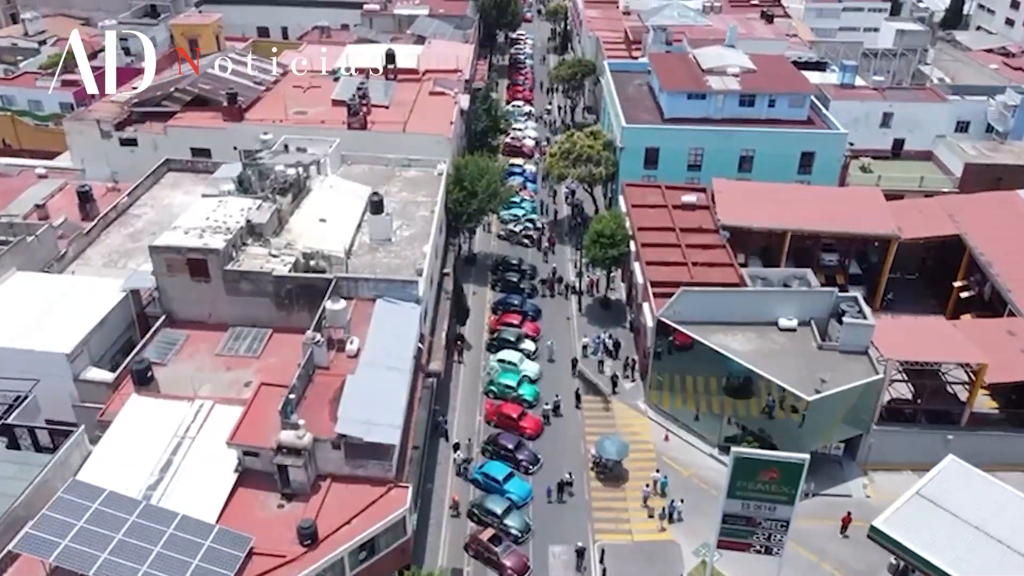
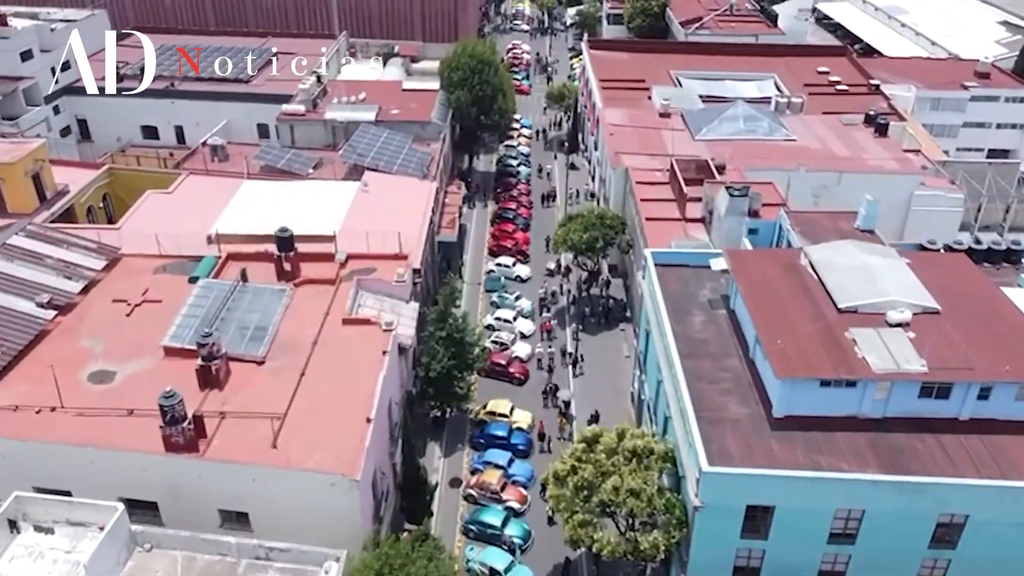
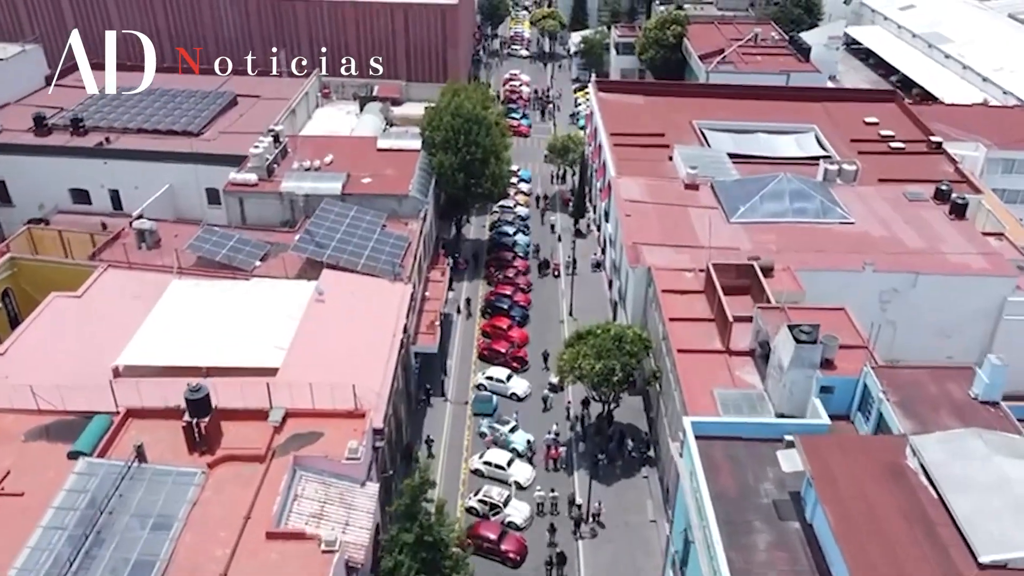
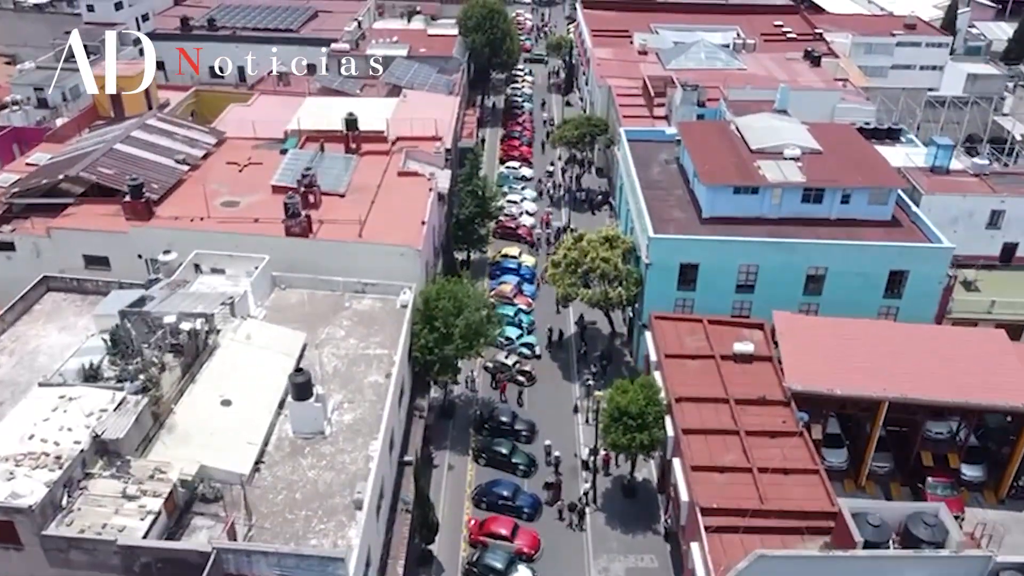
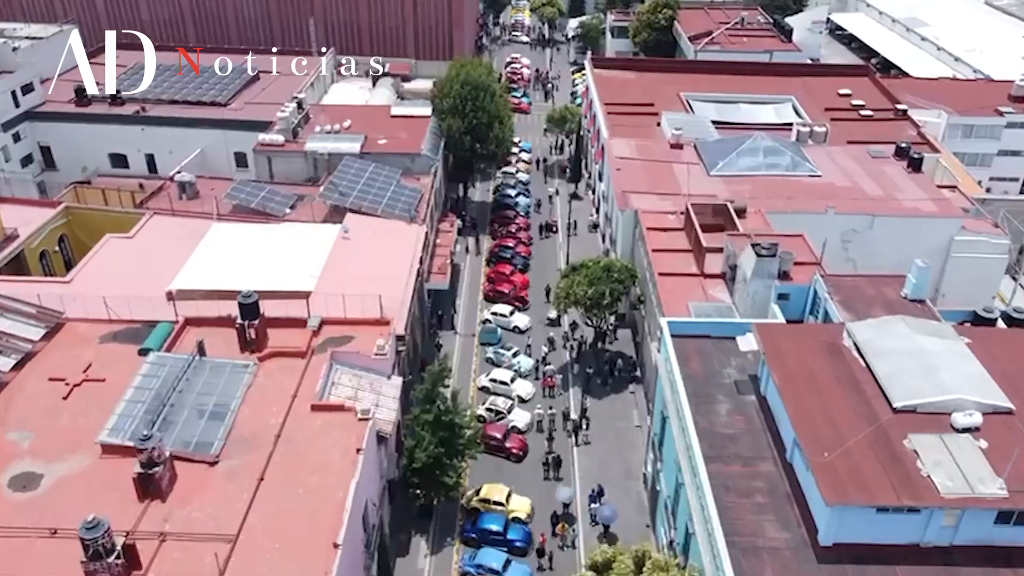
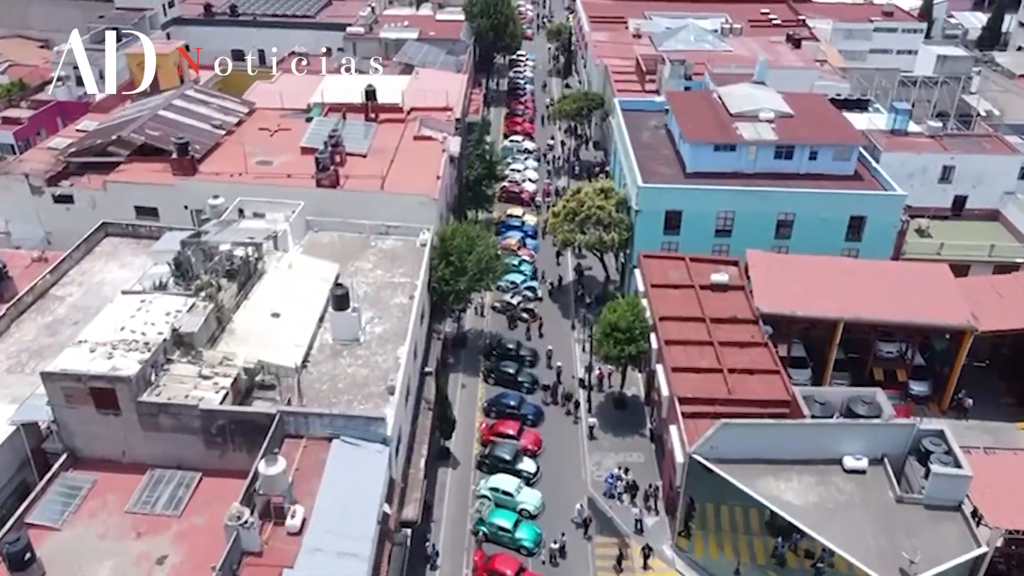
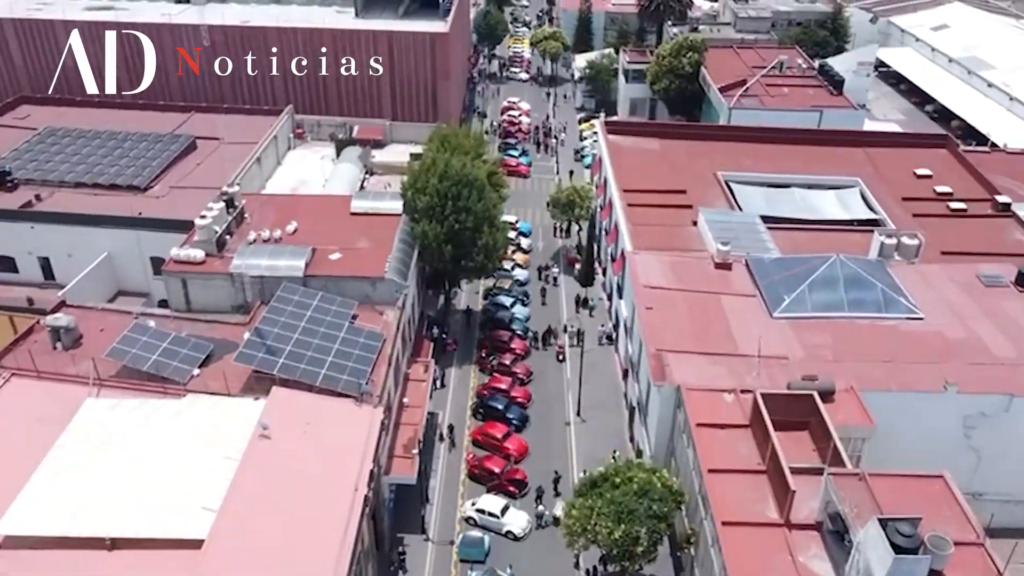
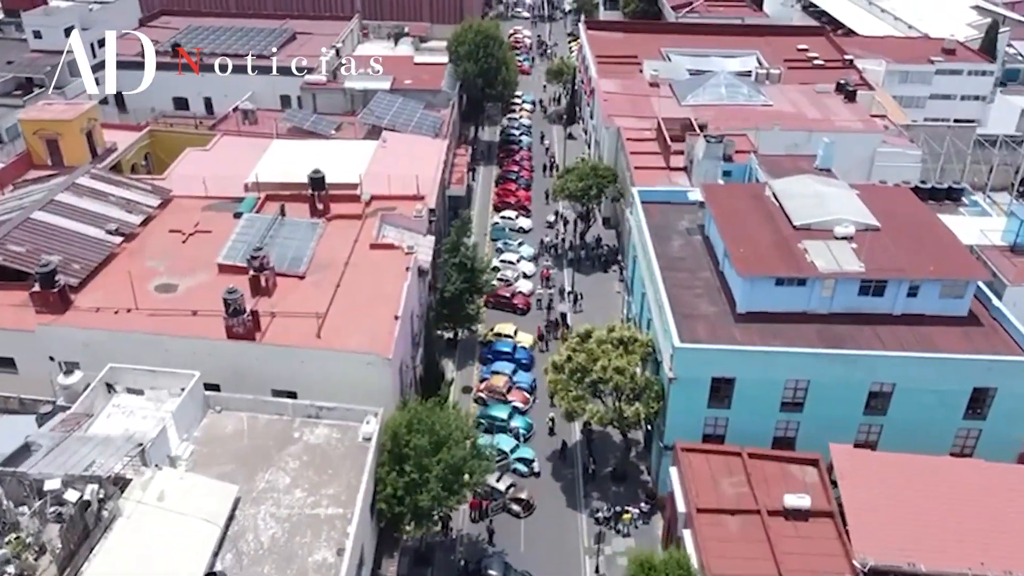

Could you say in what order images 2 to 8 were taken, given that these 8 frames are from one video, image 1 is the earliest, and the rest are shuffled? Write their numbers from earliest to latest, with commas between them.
6, 4, 8, 2, 5, 3, 7
